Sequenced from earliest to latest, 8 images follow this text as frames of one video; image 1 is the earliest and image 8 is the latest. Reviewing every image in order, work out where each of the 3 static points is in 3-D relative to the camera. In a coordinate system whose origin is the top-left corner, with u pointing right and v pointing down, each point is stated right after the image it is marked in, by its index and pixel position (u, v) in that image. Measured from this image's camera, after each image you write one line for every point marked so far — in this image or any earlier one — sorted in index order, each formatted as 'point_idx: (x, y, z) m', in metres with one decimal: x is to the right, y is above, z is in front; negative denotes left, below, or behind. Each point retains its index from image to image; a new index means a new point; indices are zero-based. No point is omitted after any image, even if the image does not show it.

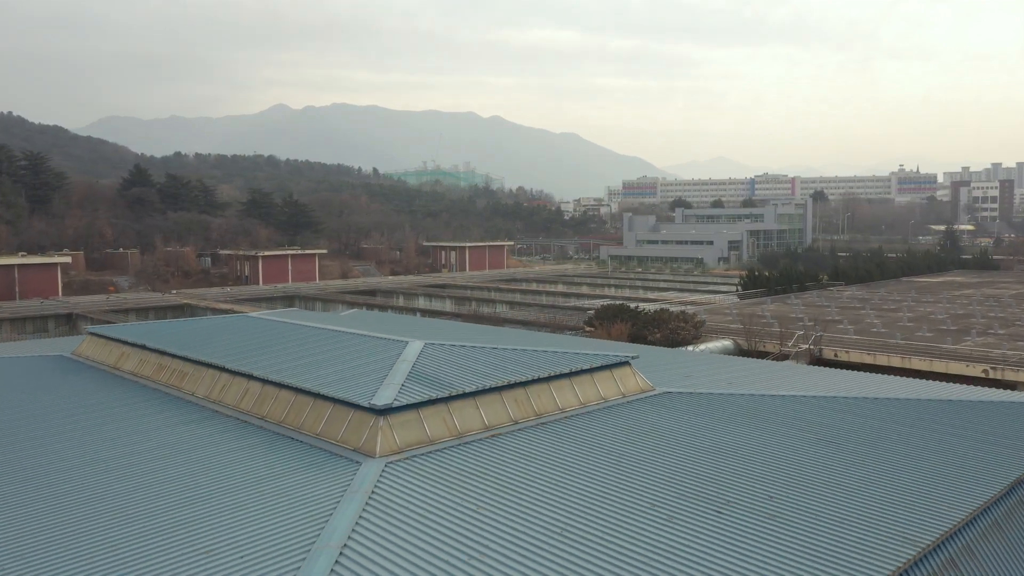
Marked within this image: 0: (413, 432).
0: (-0.7, -1.1, +5.5) m
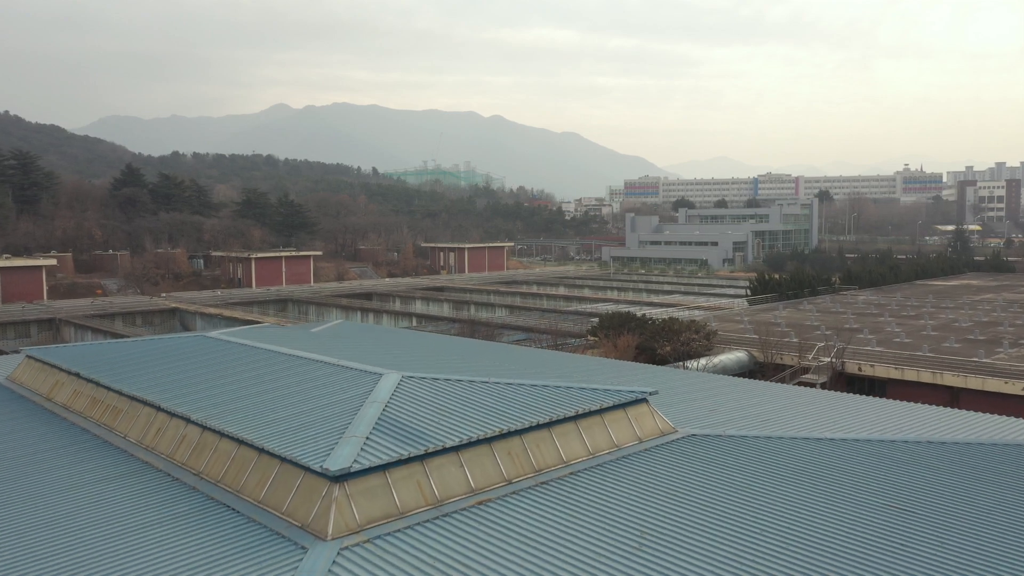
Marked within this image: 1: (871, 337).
0: (-0.8, -1.2, +4.4) m
1: (+8.1, -1.1, +17.2) m
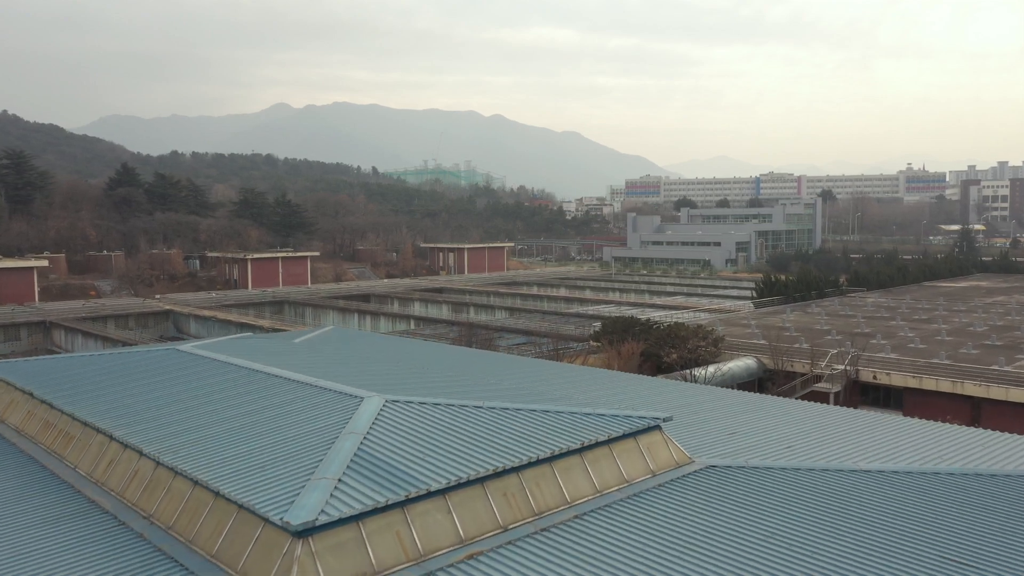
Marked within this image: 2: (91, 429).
0: (-0.8, -1.3, +3.7) m
1: (+8.1, -1.2, +16.6) m
2: (-3.0, -1.0, +5.4) m
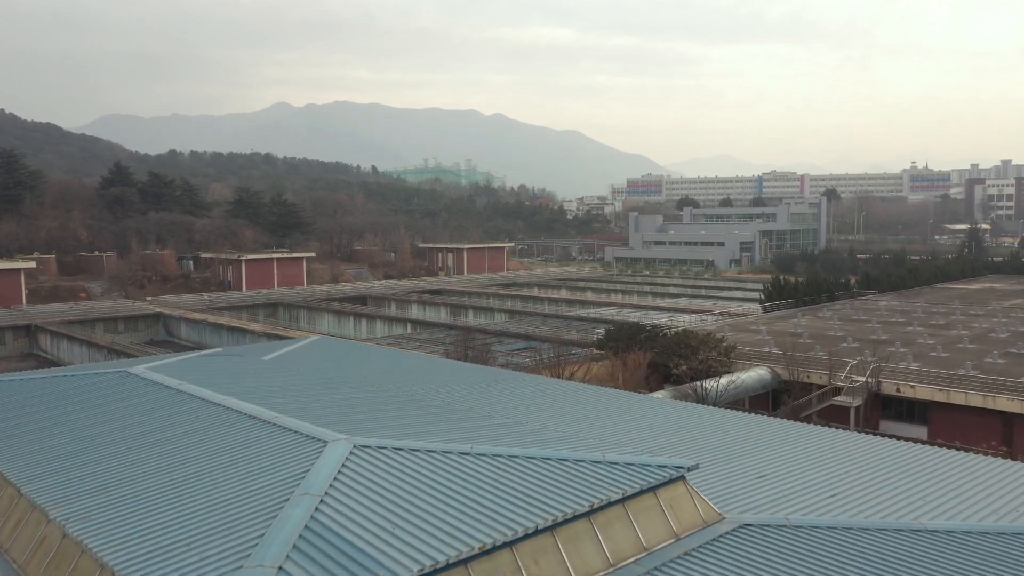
0: (-0.8, -1.4, +2.9) m
1: (+8.0, -1.3, +15.7) m
2: (-3.0, -1.1, +4.6) m
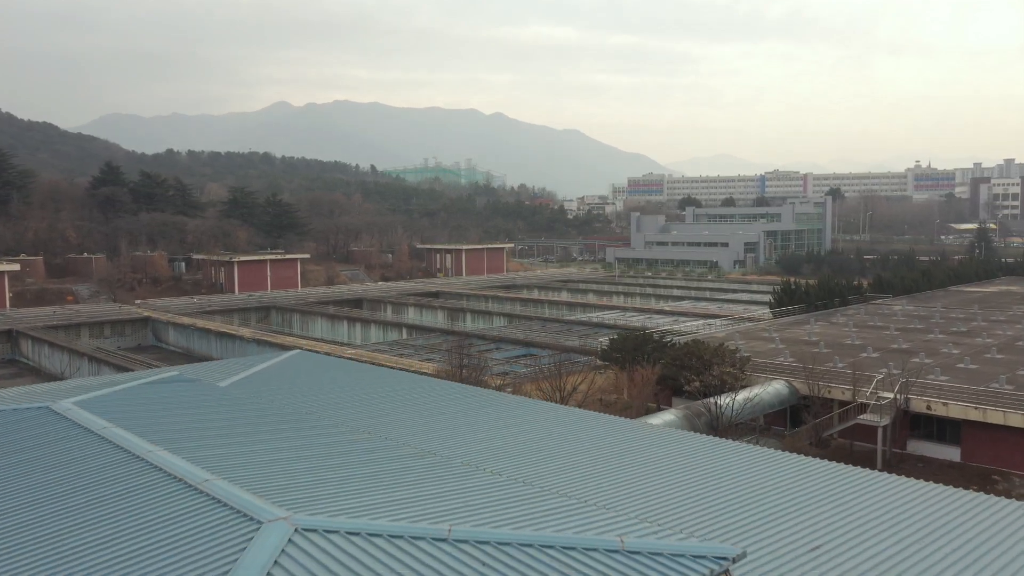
0: (-0.9, -1.6, +1.9) m
1: (+8.0, -1.4, +14.7) m
2: (-3.1, -1.3, +3.5) m
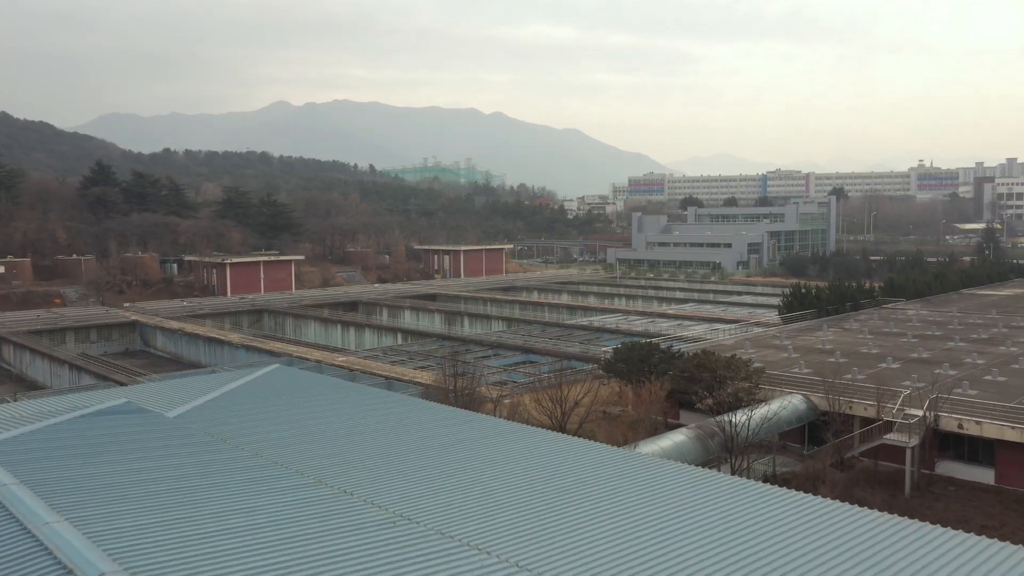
0: (-0.9, -1.7, +0.9) m
1: (+8.0, -1.5, +13.8) m
2: (-3.1, -1.4, +2.6) m
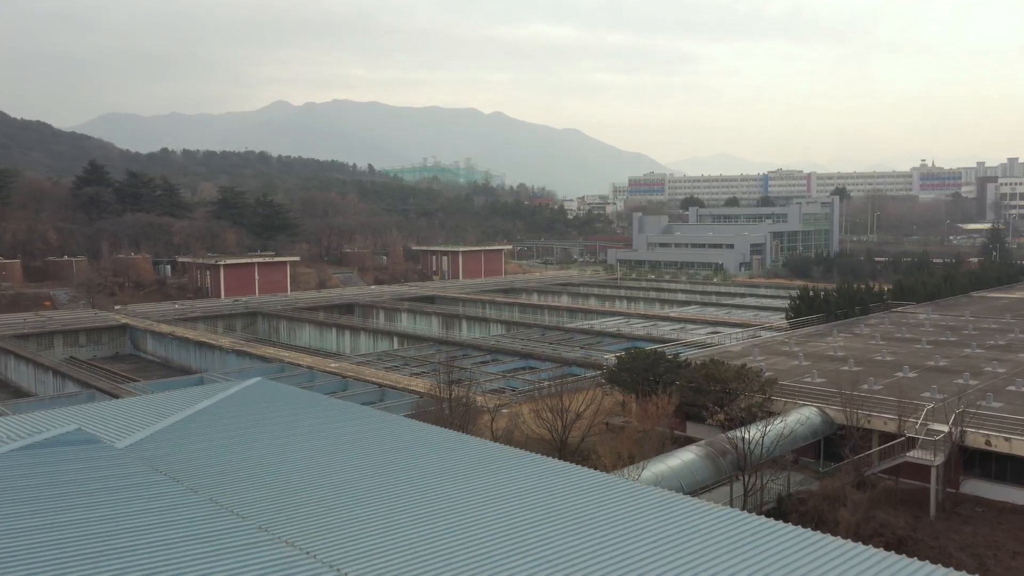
0: (-0.9, -1.8, +0.3) m
1: (+7.9, -1.6, +13.1) m
2: (-3.1, -1.5, +1.9) m
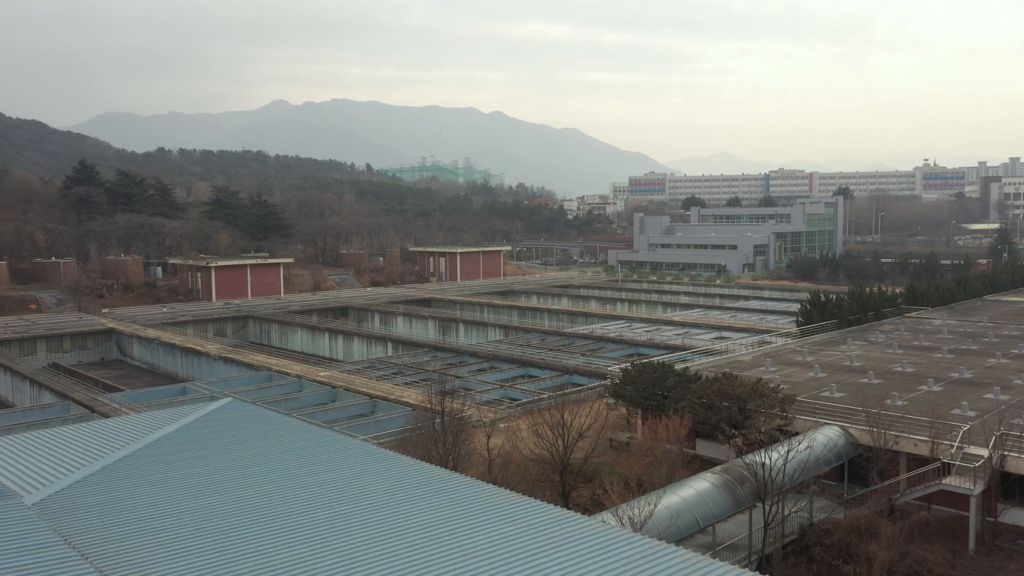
0: (-1.0, -2.0, -0.7) m
1: (+7.9, -1.8, +12.2) m
2: (-3.1, -1.6, +1.0) m
